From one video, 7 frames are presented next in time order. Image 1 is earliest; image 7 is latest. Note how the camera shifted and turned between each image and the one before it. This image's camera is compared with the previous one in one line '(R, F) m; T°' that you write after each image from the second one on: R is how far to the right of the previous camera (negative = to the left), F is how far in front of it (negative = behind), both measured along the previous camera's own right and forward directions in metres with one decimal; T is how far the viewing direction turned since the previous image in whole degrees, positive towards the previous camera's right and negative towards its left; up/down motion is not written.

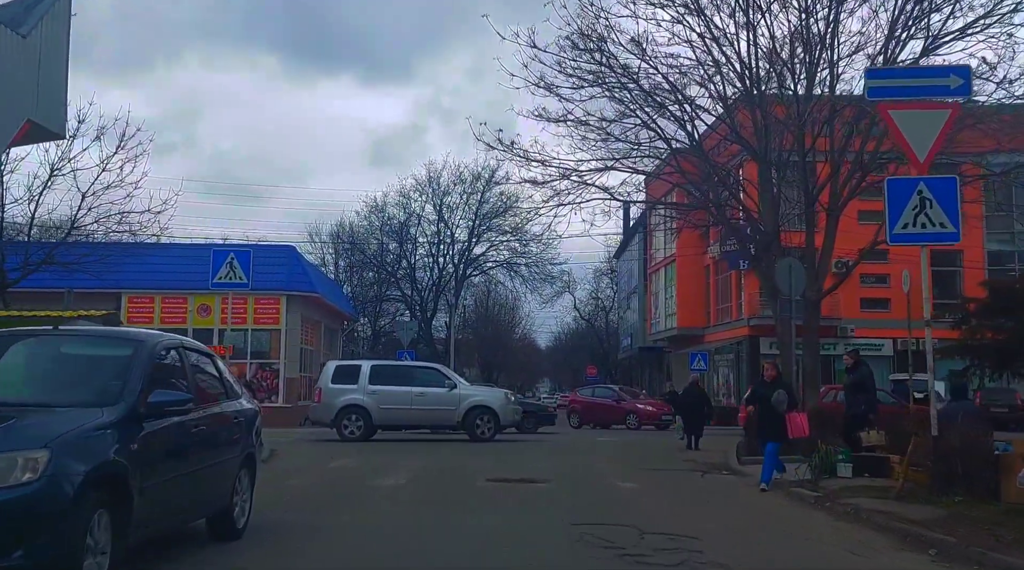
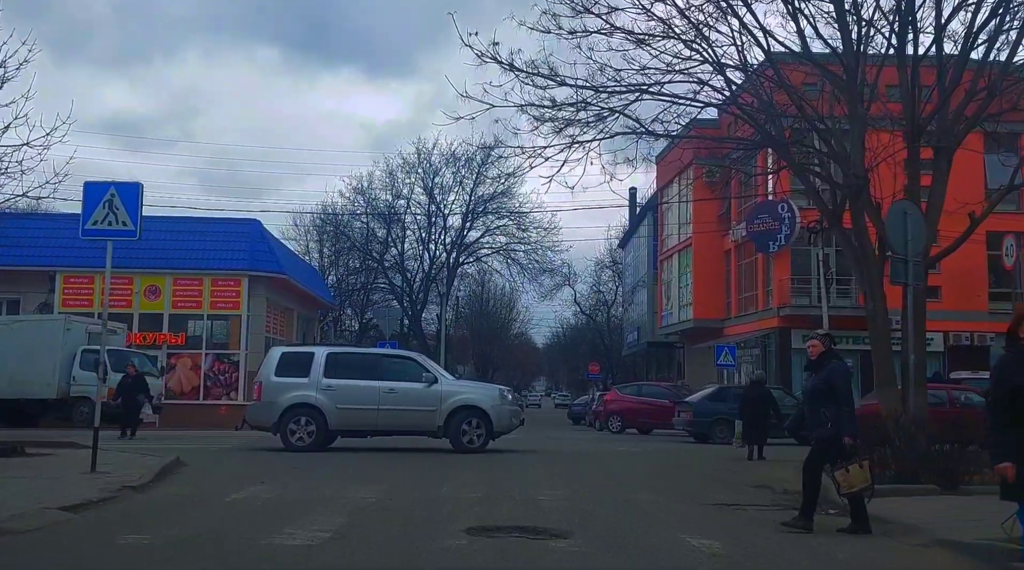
(0.0, +4.9) m; 0°
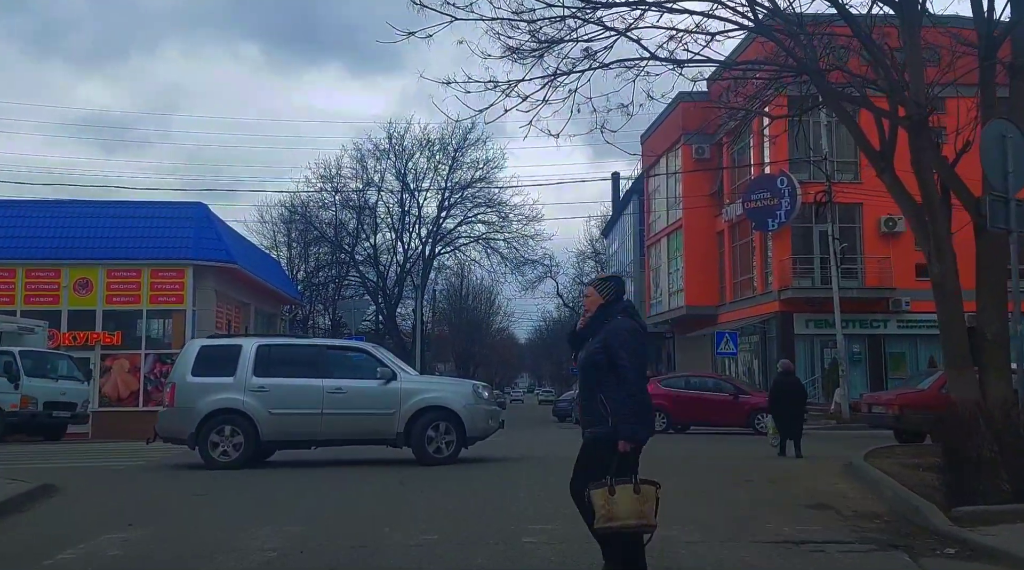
(+0.1, +3.1) m; +1°
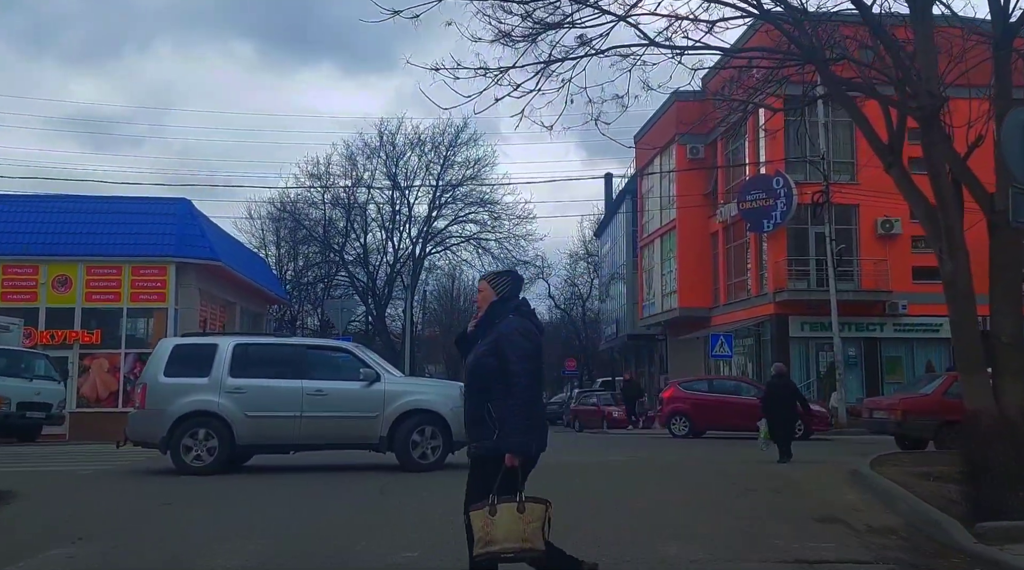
(0.0, +0.6) m; 0°
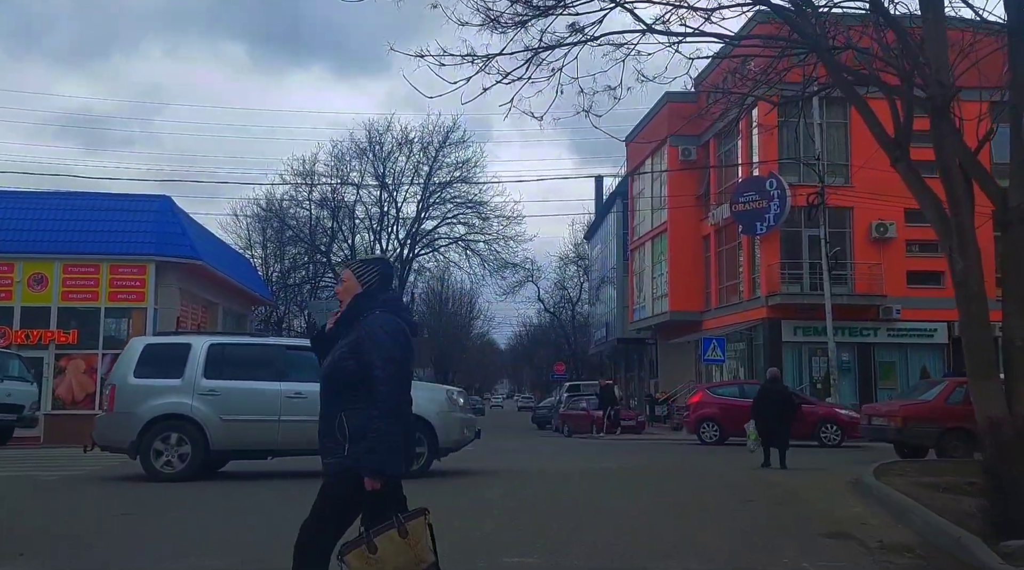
(0.0, +0.6) m; +1°
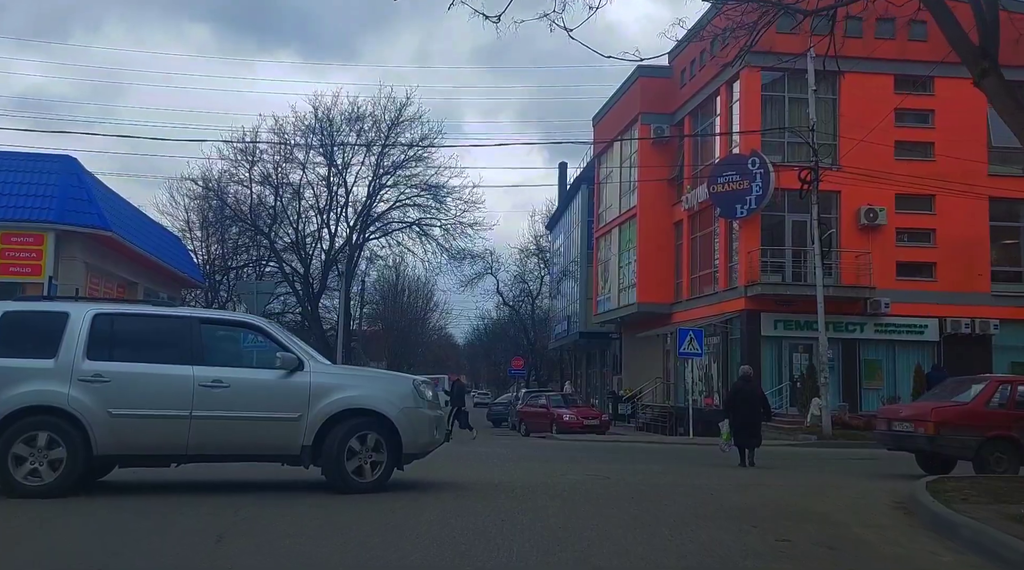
(-0.4, +2.9) m; +3°
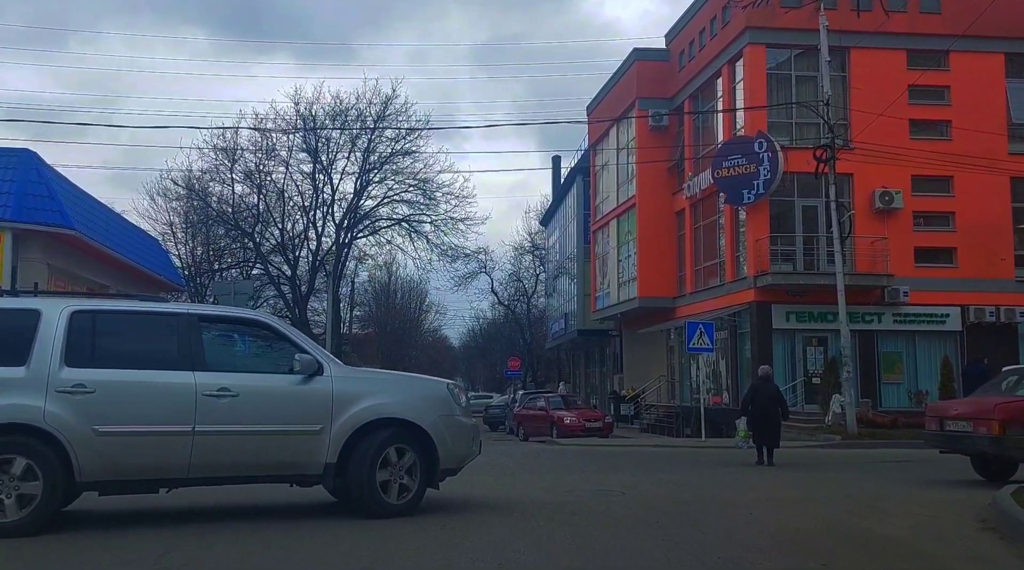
(-0.6, +1.5) m; +1°
